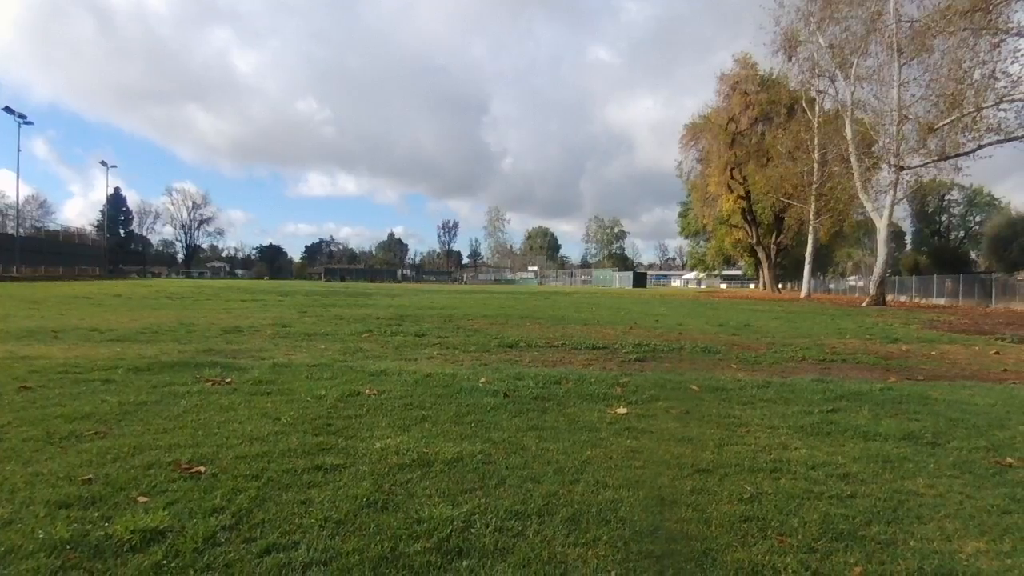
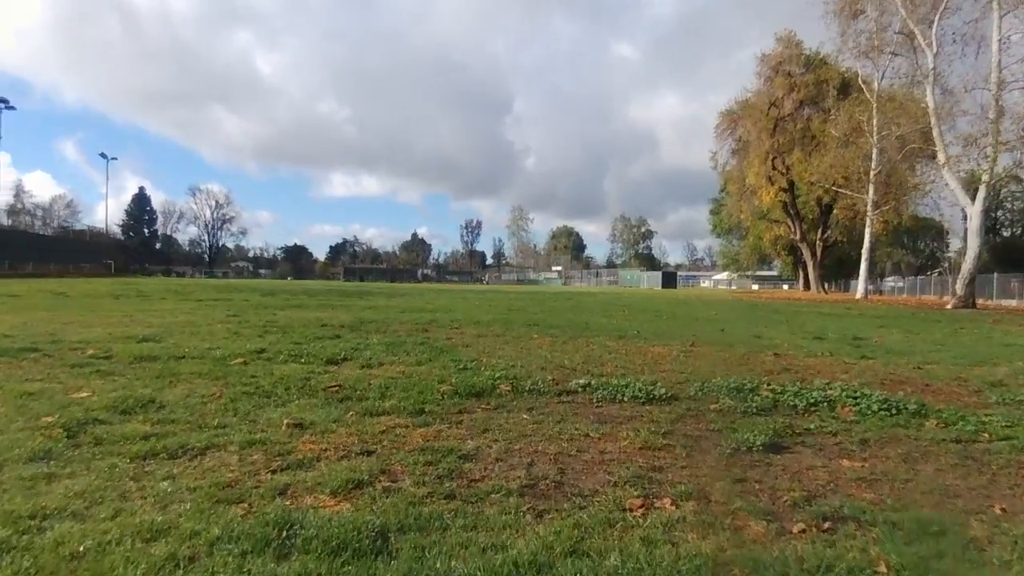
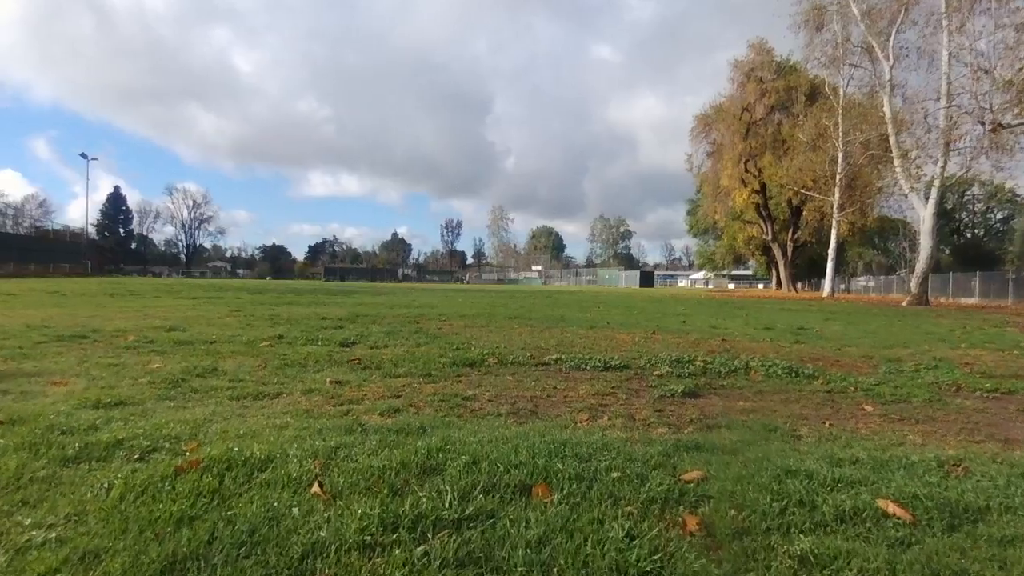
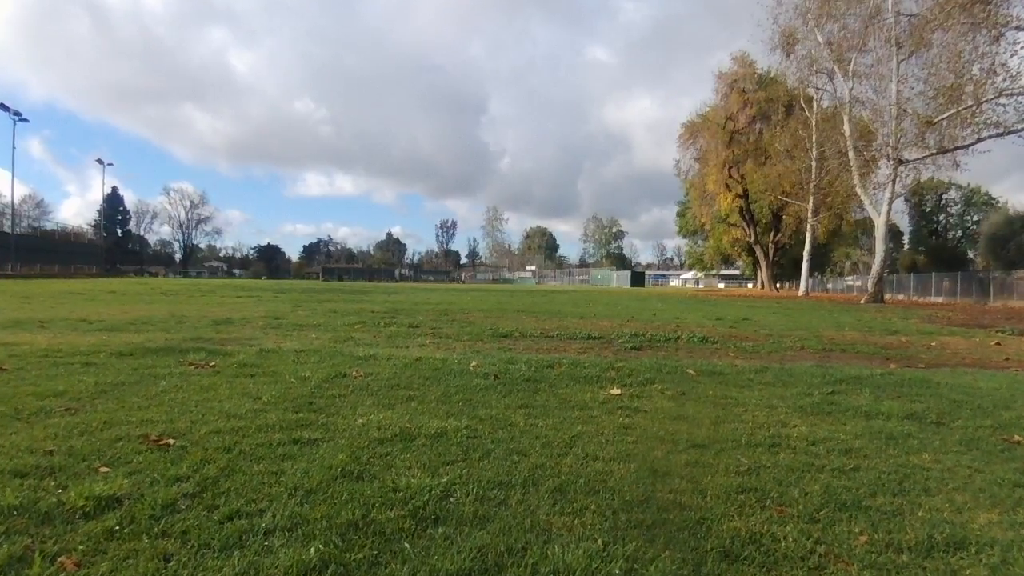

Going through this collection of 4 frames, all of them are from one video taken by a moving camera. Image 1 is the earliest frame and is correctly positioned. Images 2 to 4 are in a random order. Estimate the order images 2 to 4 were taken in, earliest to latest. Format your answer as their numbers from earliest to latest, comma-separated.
4, 3, 2
